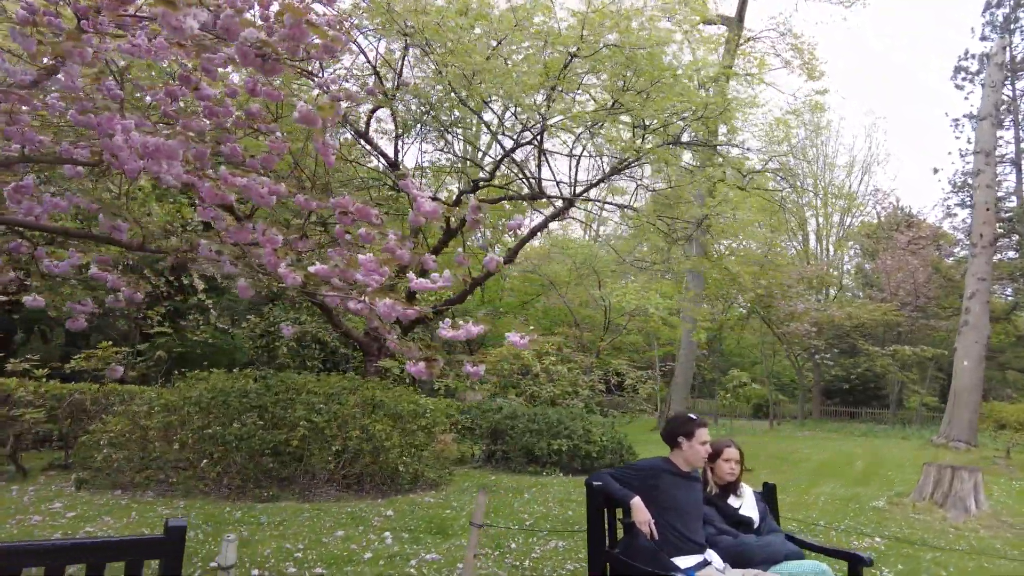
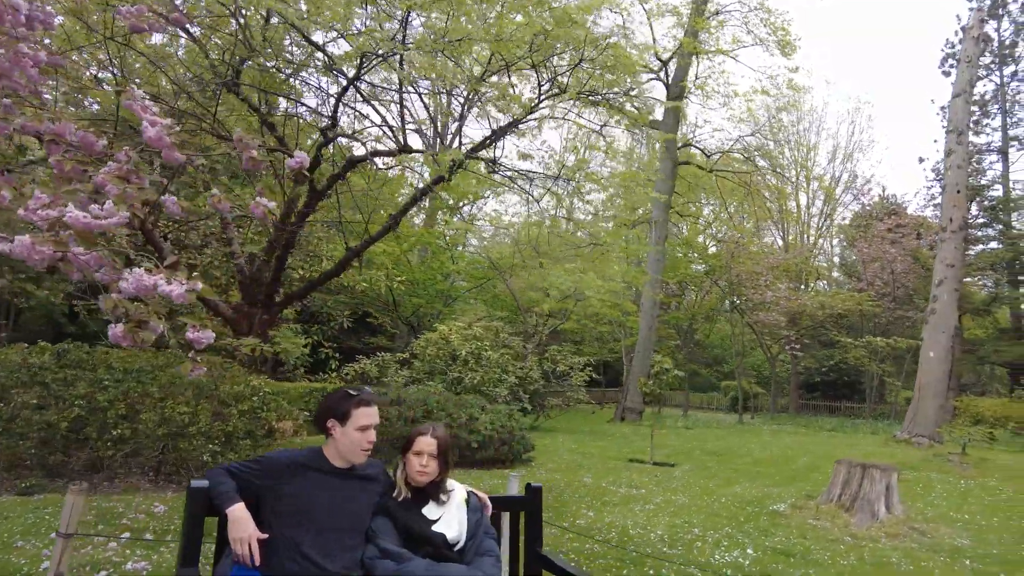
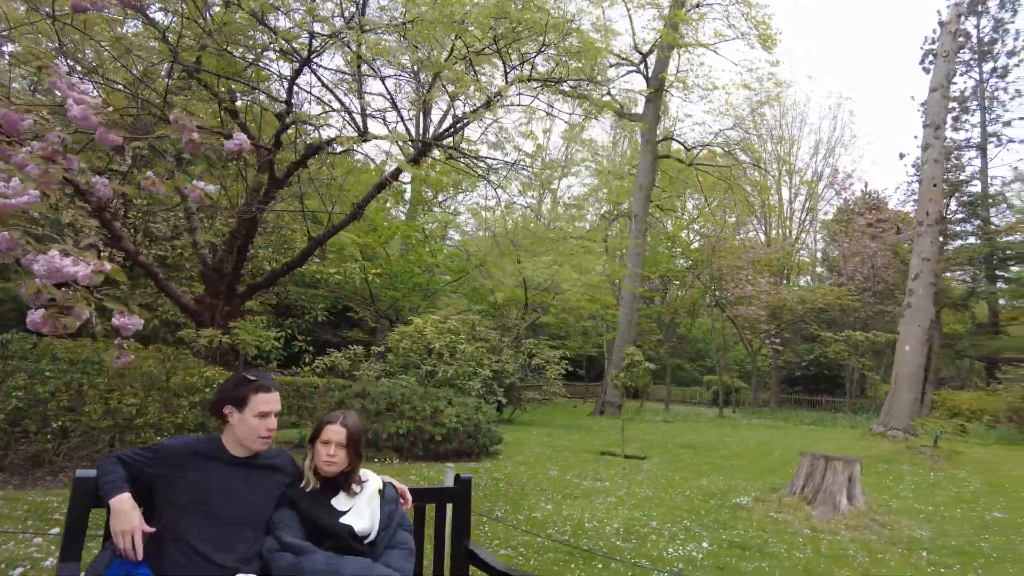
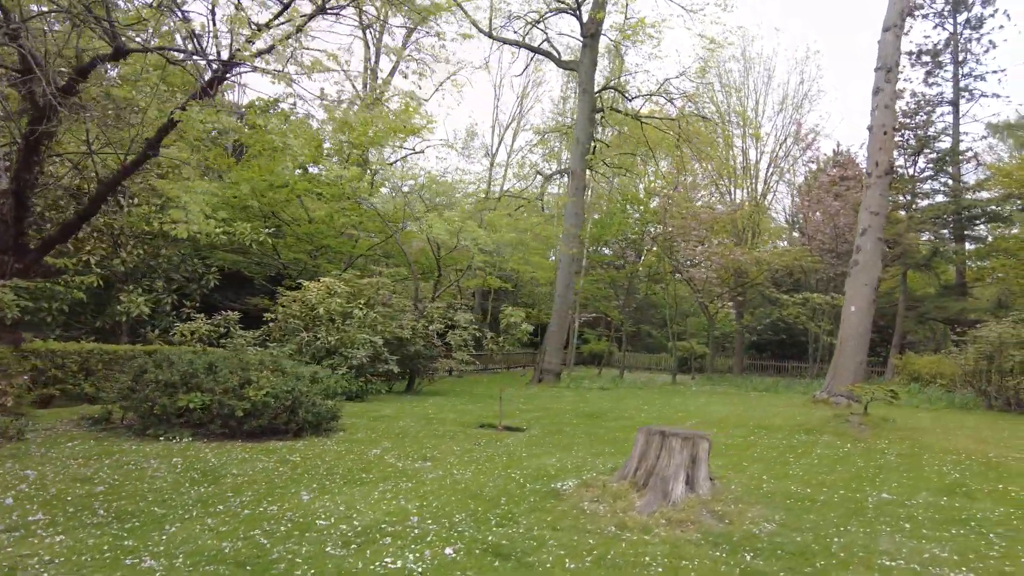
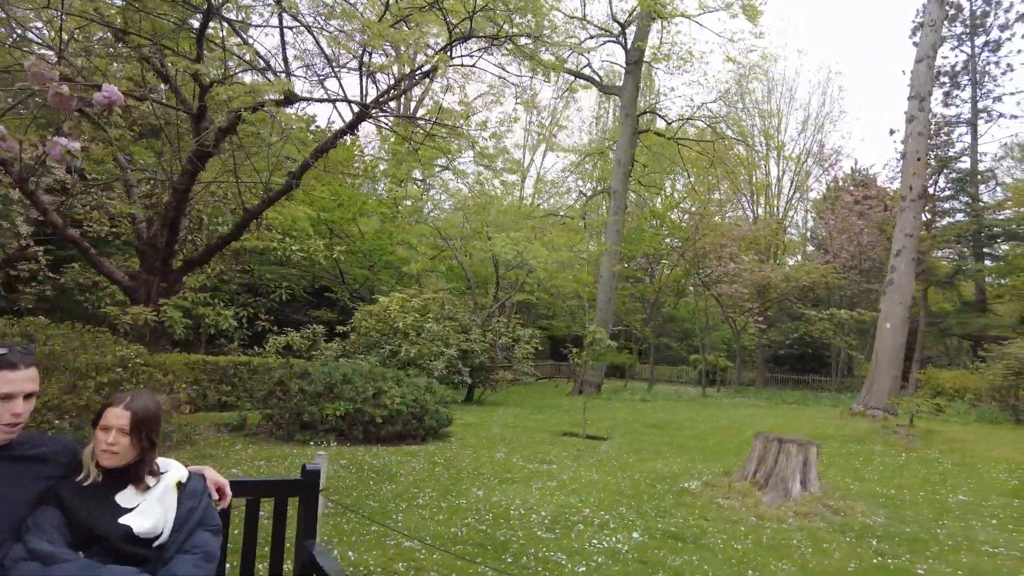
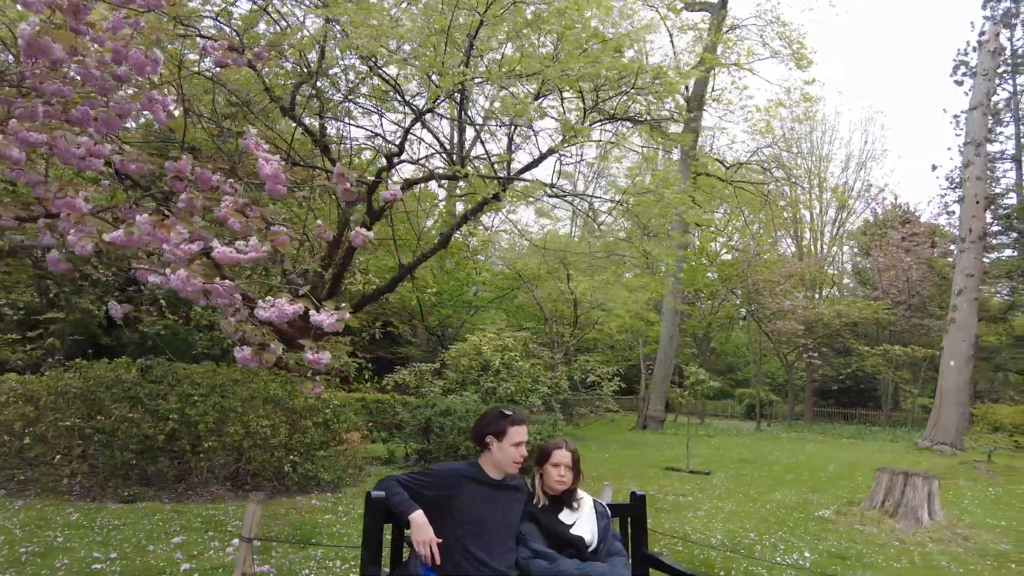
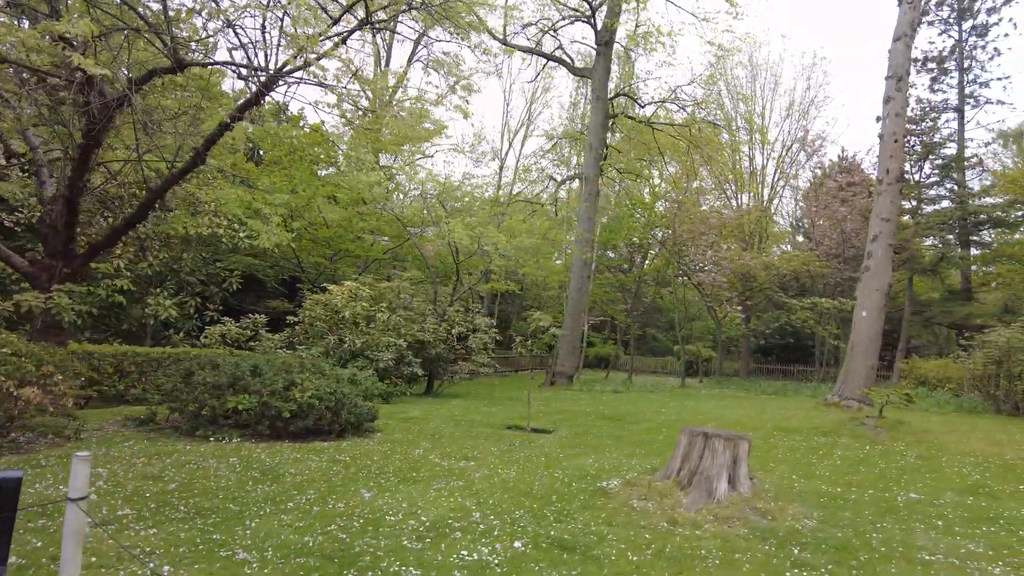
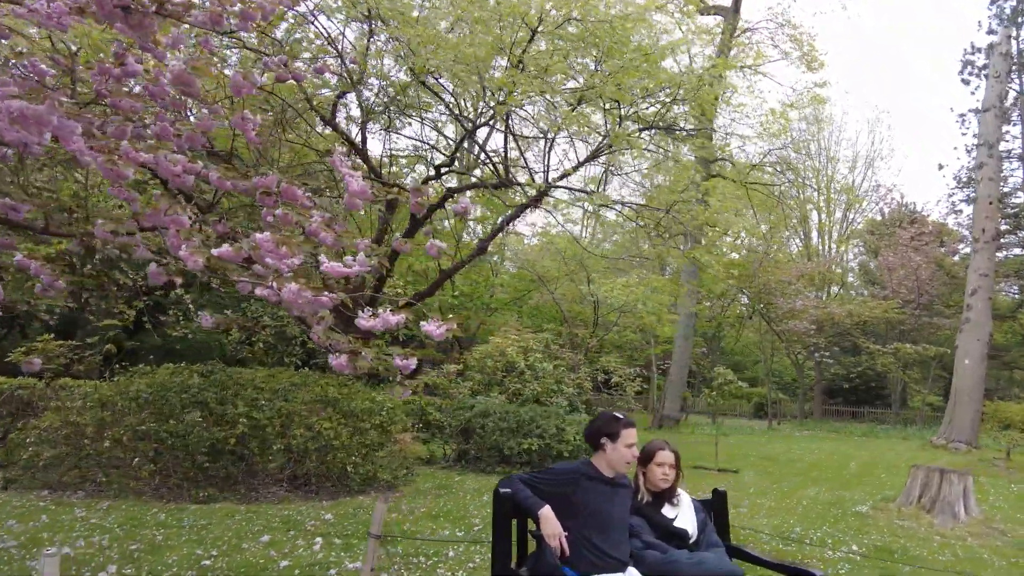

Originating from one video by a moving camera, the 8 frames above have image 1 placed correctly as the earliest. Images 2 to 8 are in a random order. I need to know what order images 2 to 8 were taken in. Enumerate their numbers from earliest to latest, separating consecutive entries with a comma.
8, 6, 2, 3, 5, 7, 4
